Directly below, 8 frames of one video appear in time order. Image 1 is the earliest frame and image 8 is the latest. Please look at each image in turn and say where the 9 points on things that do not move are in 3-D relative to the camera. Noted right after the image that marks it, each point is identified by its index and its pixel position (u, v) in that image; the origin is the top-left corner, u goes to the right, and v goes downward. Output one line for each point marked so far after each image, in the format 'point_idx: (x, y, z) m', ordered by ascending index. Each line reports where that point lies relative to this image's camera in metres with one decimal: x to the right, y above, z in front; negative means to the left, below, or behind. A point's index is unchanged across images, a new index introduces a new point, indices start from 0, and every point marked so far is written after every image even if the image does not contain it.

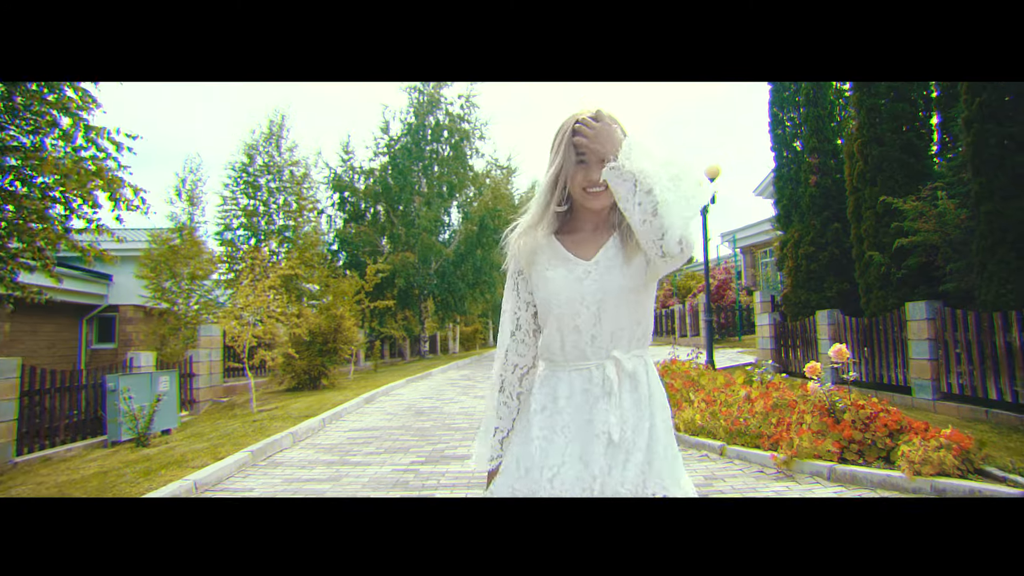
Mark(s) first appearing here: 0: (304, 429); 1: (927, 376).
0: (-2.8, -1.9, +7.4) m
1: (+4.9, -1.0, +6.5) m
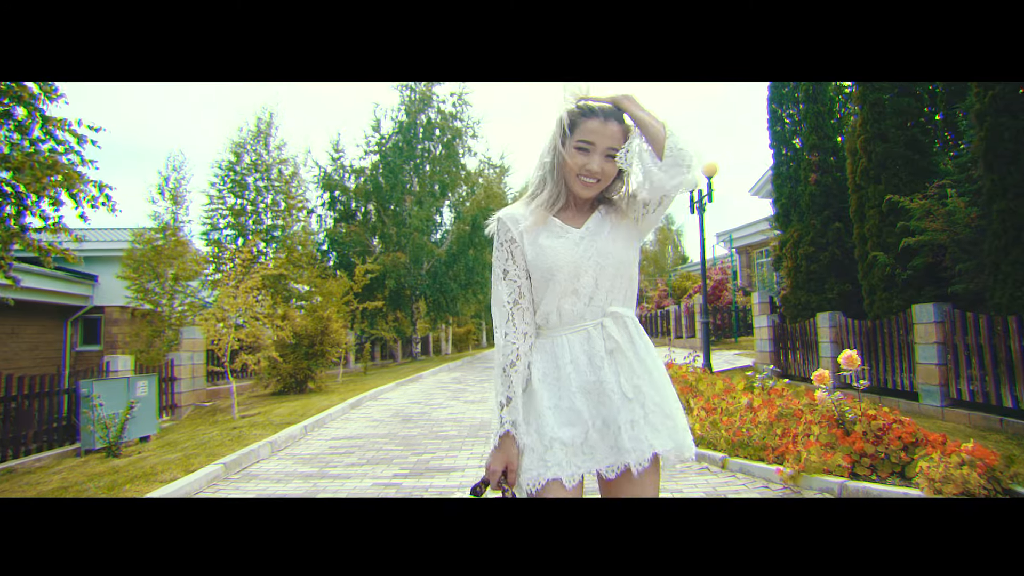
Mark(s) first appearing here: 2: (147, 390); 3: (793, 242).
0: (-3.0, -1.9, +7.1) m
1: (+4.8, -1.1, +6.2) m
2: (-5.8, -1.6, +8.8) m
3: (+5.3, +0.9, +10.2) m
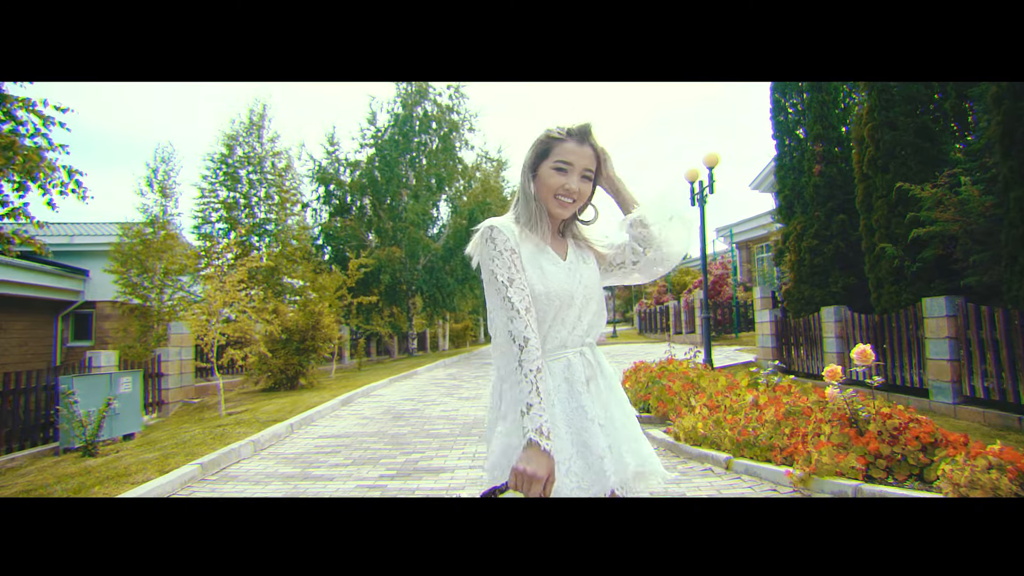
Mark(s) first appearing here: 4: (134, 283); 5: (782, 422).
0: (-3.0, -1.8, +6.8) m
1: (+4.8, -1.0, +5.9) m
2: (-5.9, -1.5, +8.5) m
3: (+5.2, +1.0, +9.9) m
4: (-9.9, +0.1, +14.3) m
5: (+2.3, -1.1, +4.6) m
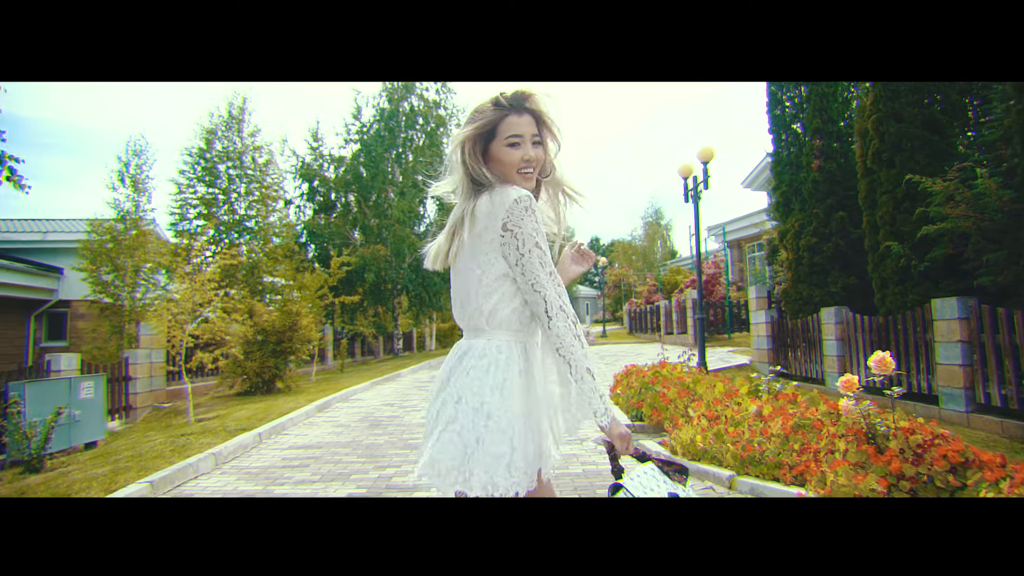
0: (-3.2, -1.8, +6.3) m
1: (+4.6, -1.0, +5.6) m
2: (-6.1, -1.5, +8.0) m
3: (+5.0, +1.0, +9.6) m
4: (-10.2, +0.1, +13.7) m
5: (+2.1, -1.1, +4.2) m
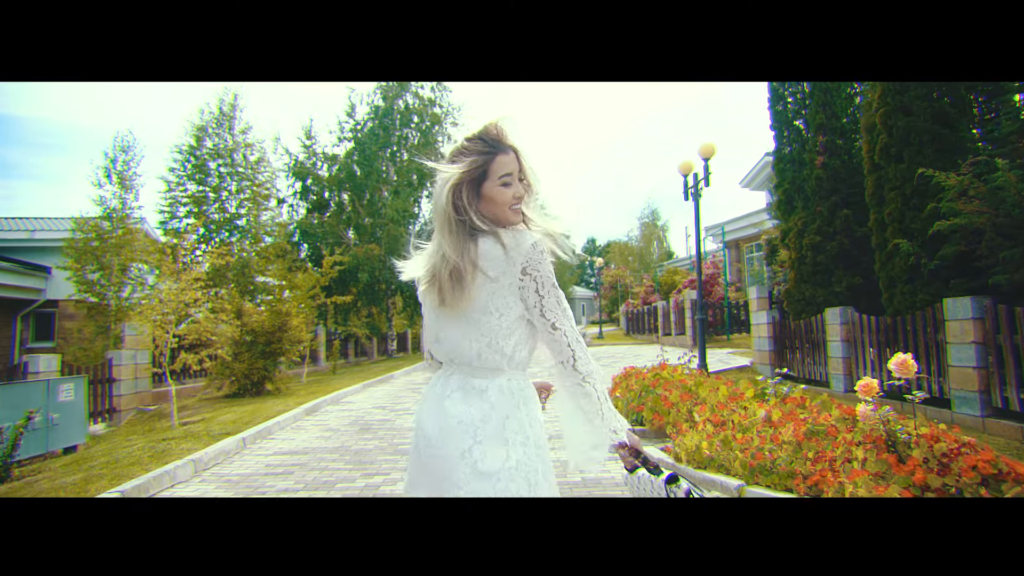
0: (-3.3, -1.8, +6.0) m
1: (+4.5, -1.0, +5.3) m
2: (-6.2, -1.5, +7.6) m
3: (+4.9, +1.0, +9.3) m
4: (-10.3, +0.2, +13.4) m
5: (+2.1, -1.1, +3.9) m
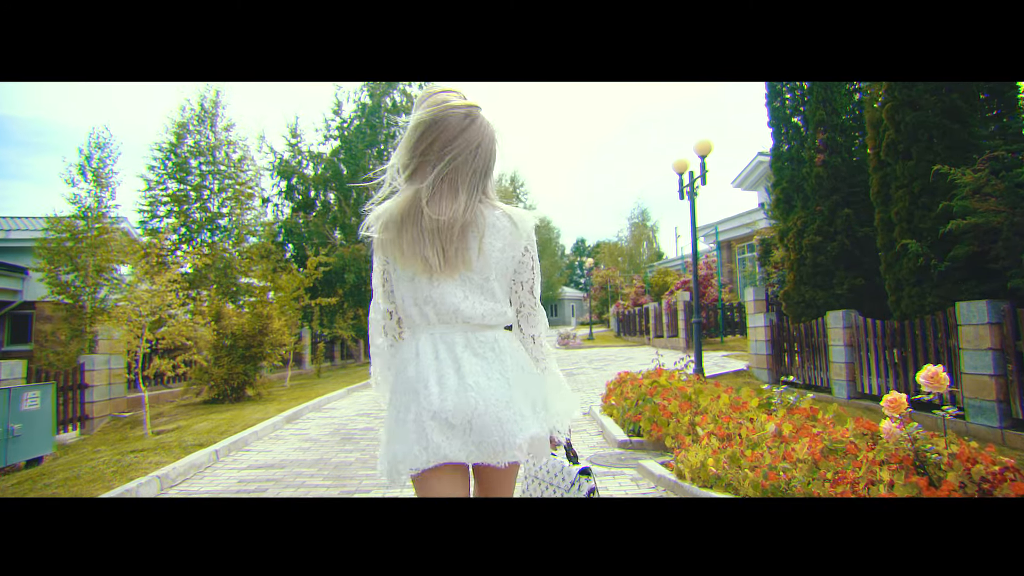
0: (-3.4, -1.8, +5.5) m
1: (+4.4, -1.0, +5.1) m
2: (-6.3, -1.5, +7.2) m
3: (+4.7, +1.0, +9.1) m
4: (-10.5, +0.1, +12.8) m
5: (+2.0, -1.1, +3.6) m
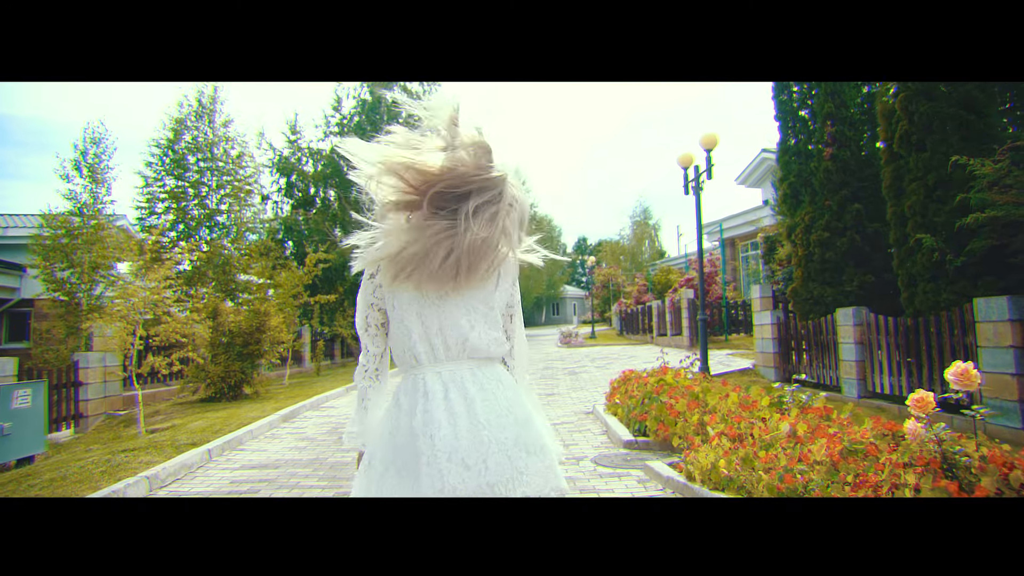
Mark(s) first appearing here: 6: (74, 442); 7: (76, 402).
0: (-3.4, -1.8, +5.4) m
1: (+4.5, -1.0, +4.9) m
2: (-6.3, -1.5, +7.0) m
3: (+4.8, +1.0, +8.9) m
4: (-10.5, +0.2, +12.7) m
5: (+2.1, -1.1, +3.4) m
6: (-6.8, -2.4, +8.4) m
7: (-7.7, -2.0, +9.5) m
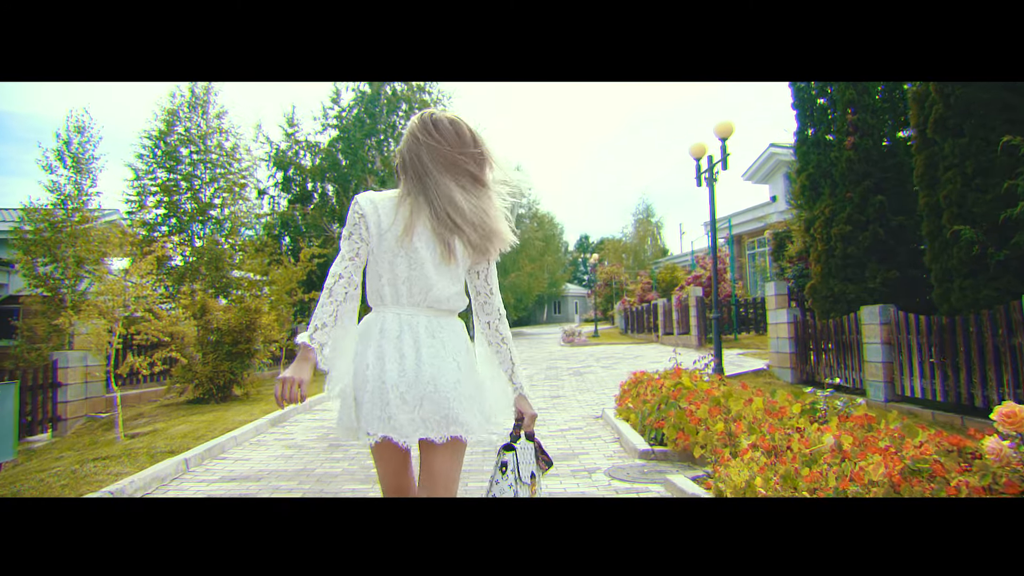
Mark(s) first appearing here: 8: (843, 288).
0: (-3.3, -1.7, +4.9) m
1: (+4.5, -0.9, +4.4) m
2: (-6.3, -1.4, +6.5) m
3: (+4.8, +1.1, +8.4) m
4: (-10.5, +0.3, +12.2) m
5: (+2.1, -1.1, +2.9) m
6: (-6.8, -2.3, +7.9) m
7: (-7.7, -1.9, +9.0) m
8: (+4.9, 0.0, +8.1) m
